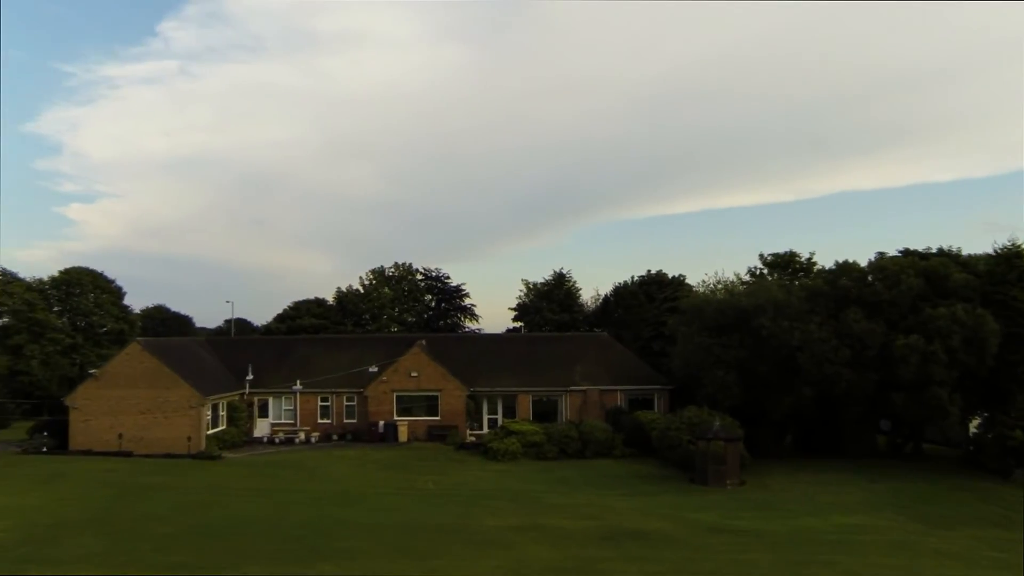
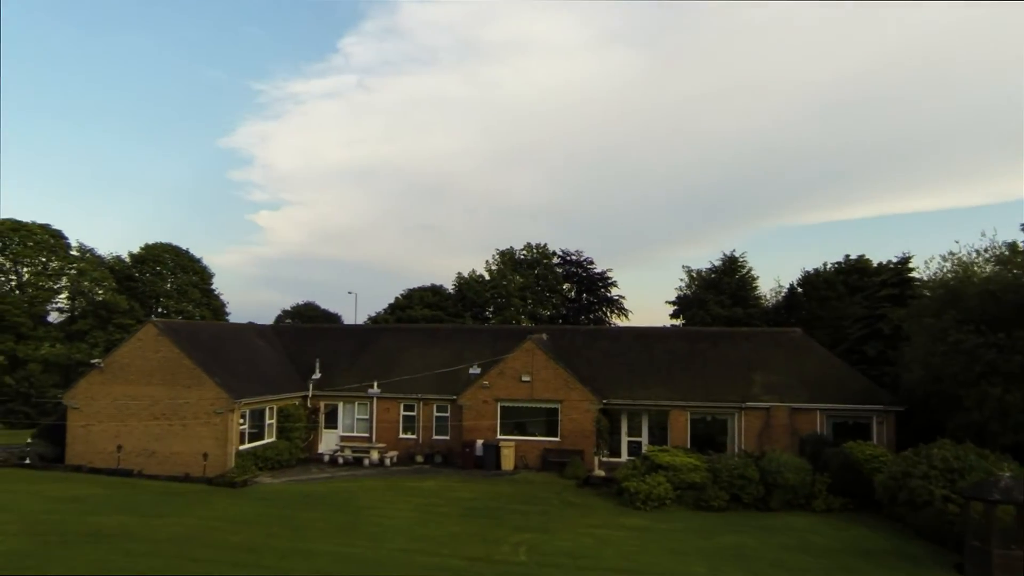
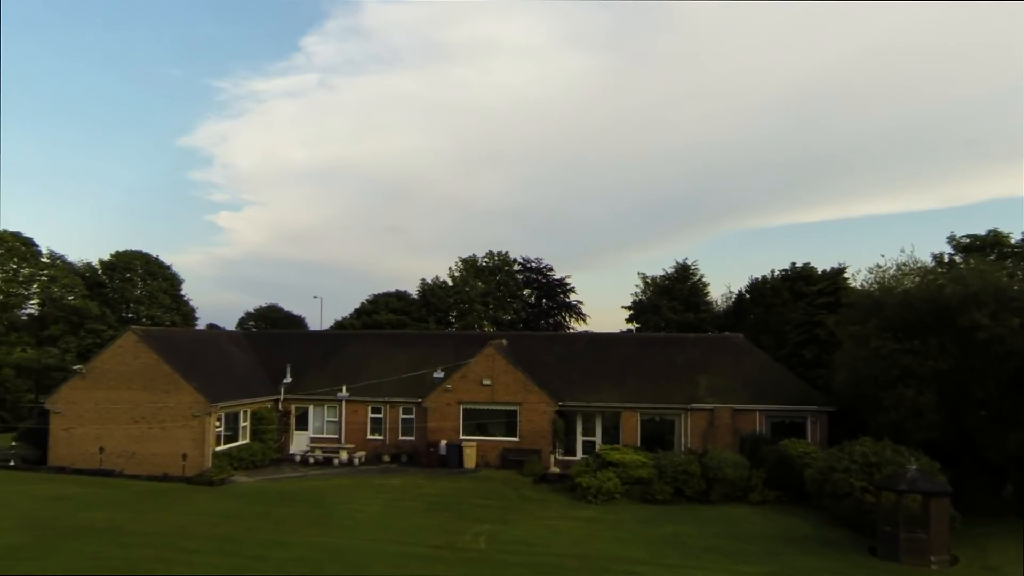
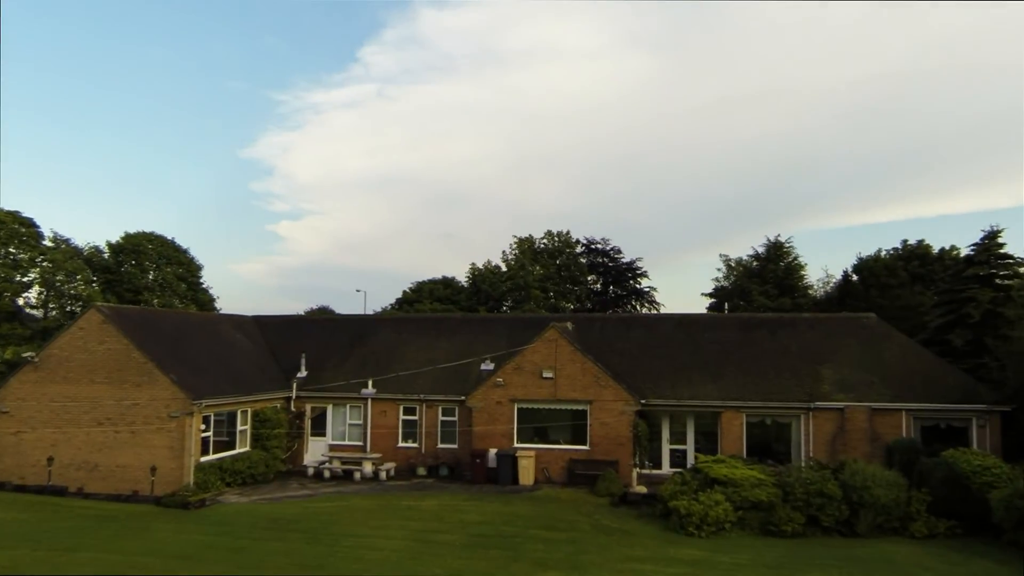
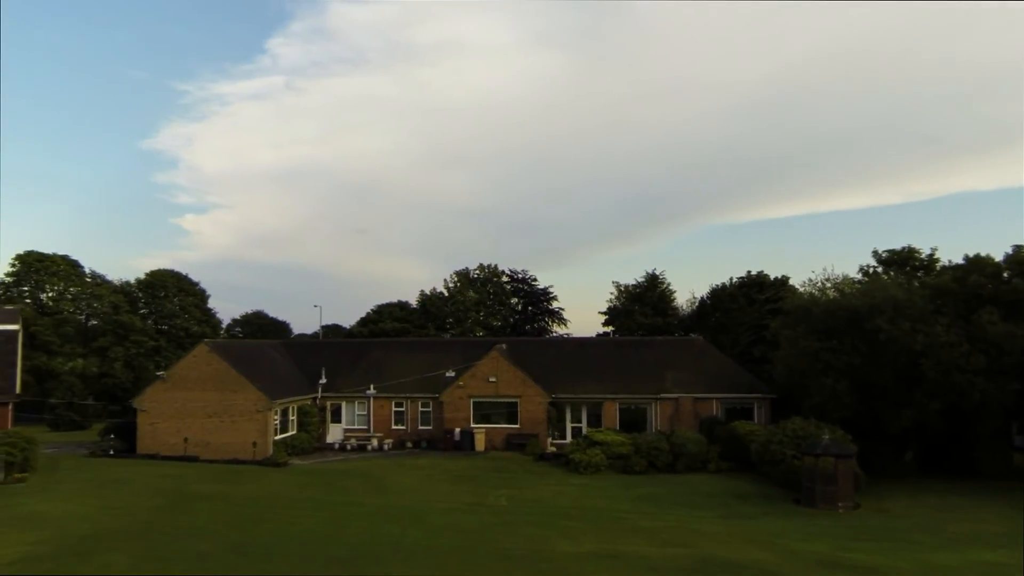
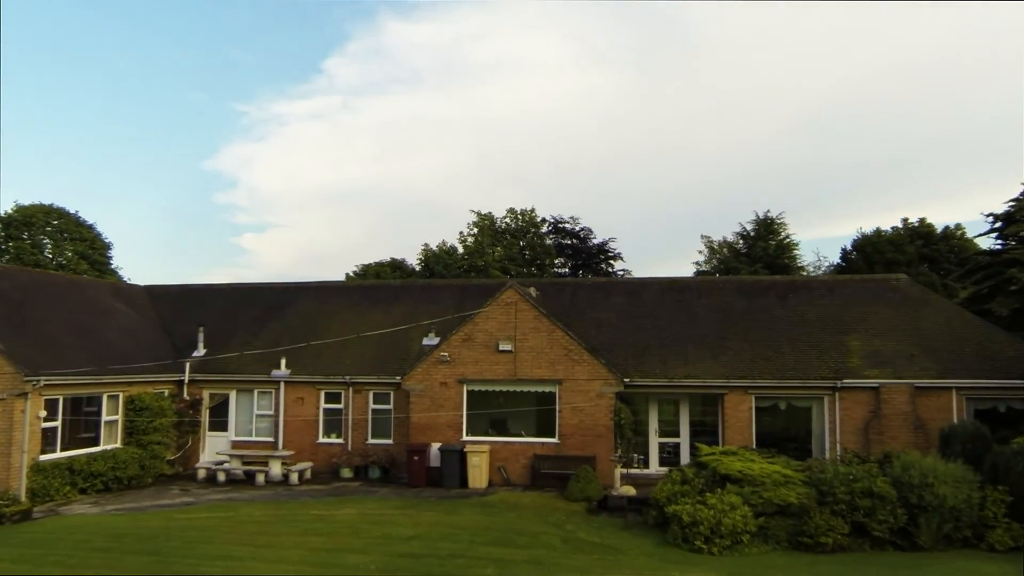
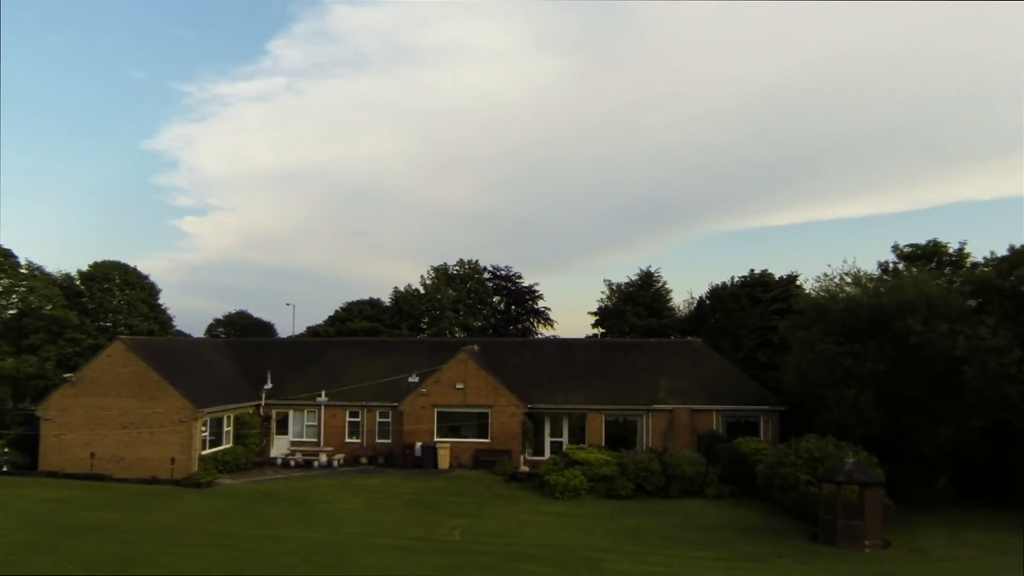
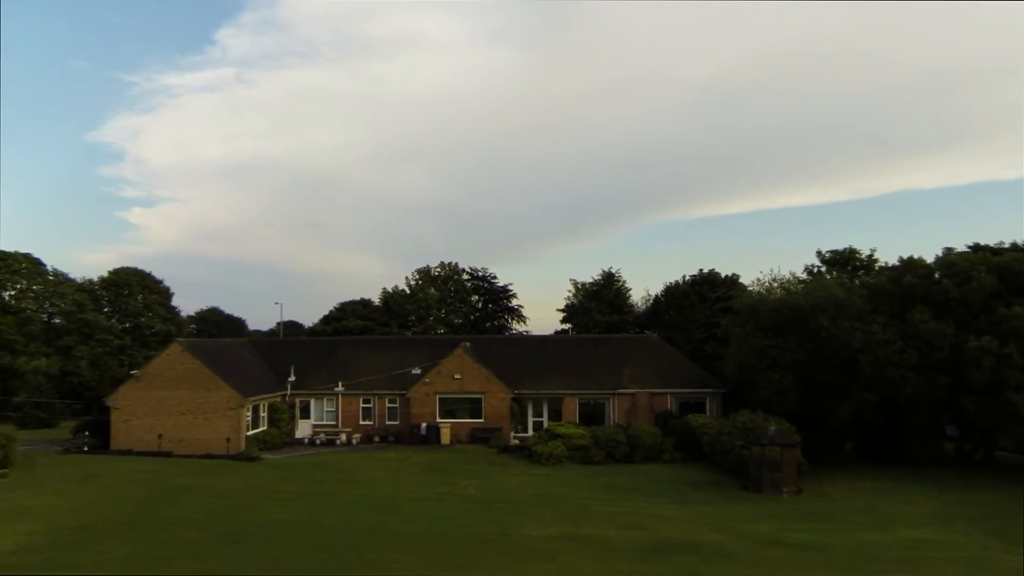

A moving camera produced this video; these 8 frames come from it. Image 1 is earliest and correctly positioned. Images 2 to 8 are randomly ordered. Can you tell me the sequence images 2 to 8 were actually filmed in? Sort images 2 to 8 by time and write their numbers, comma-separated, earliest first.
8, 5, 7, 3, 2, 4, 6
